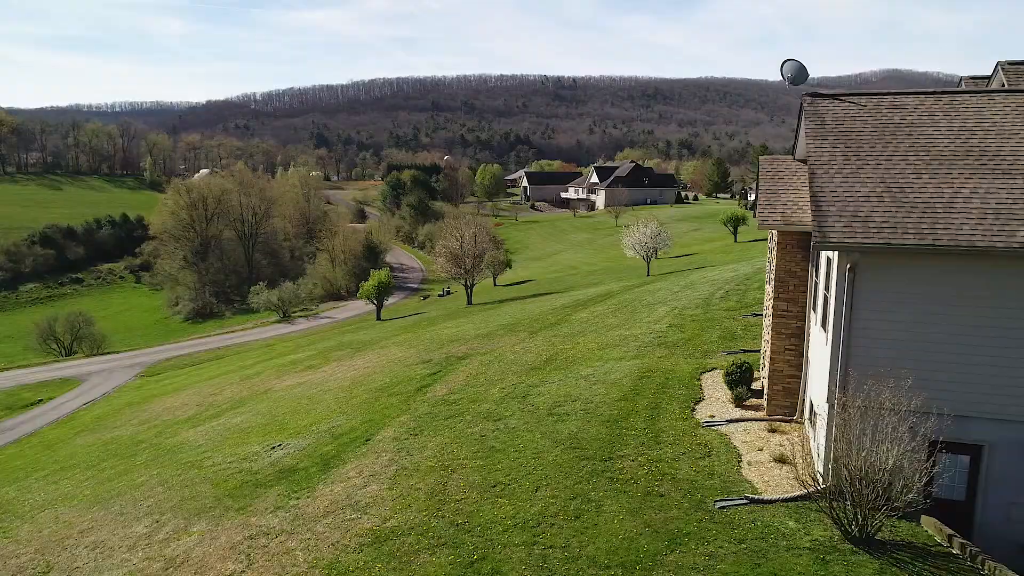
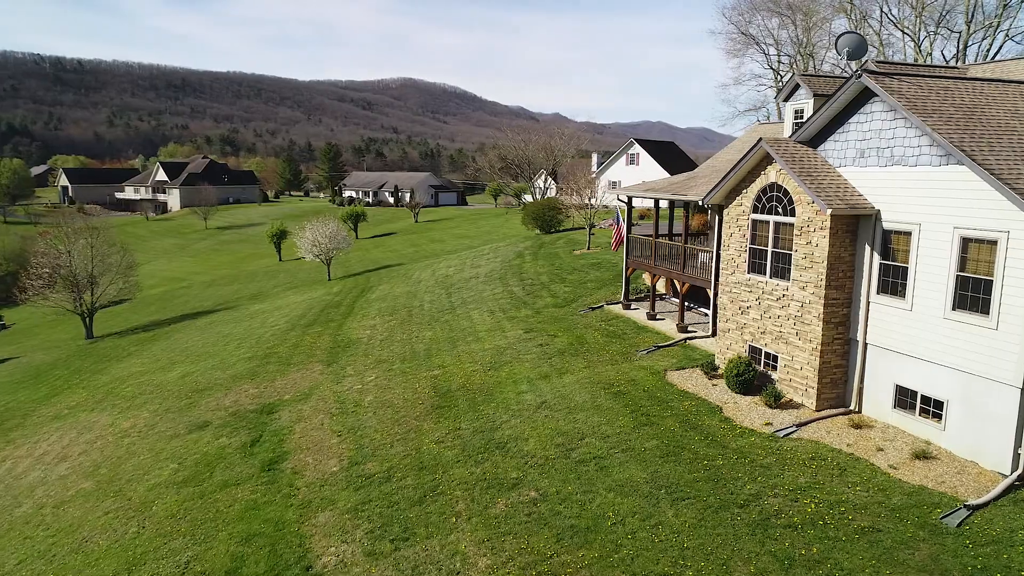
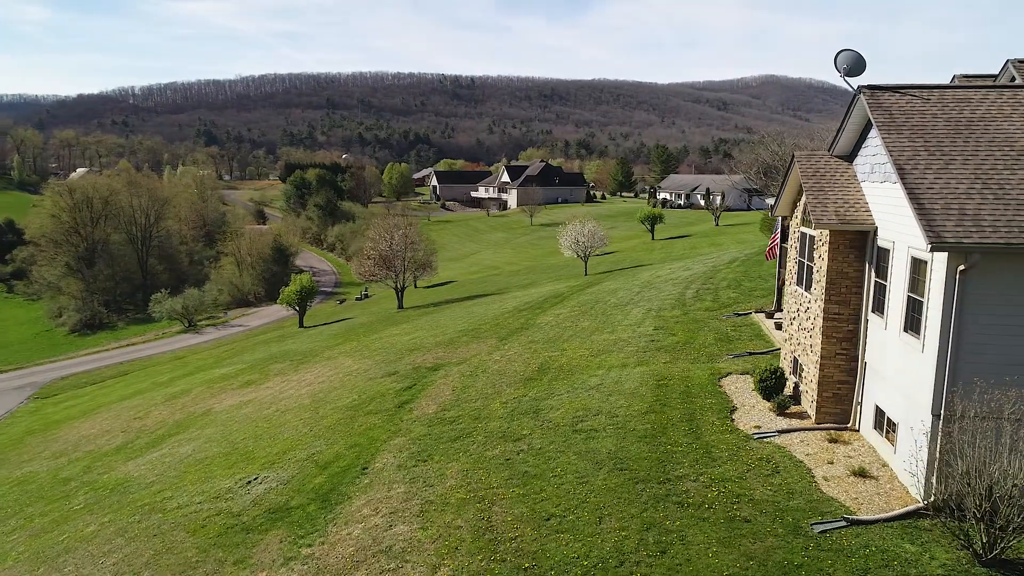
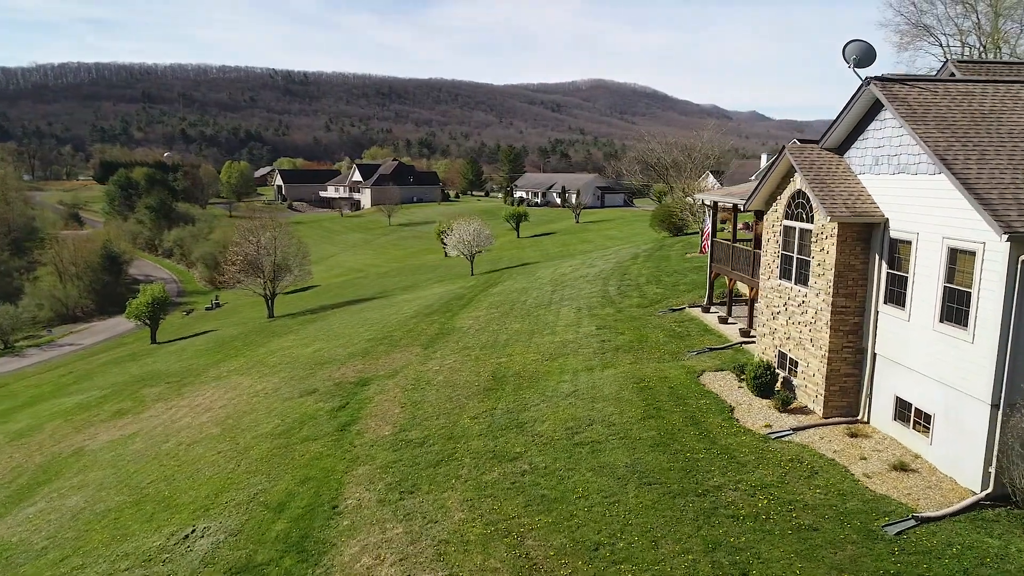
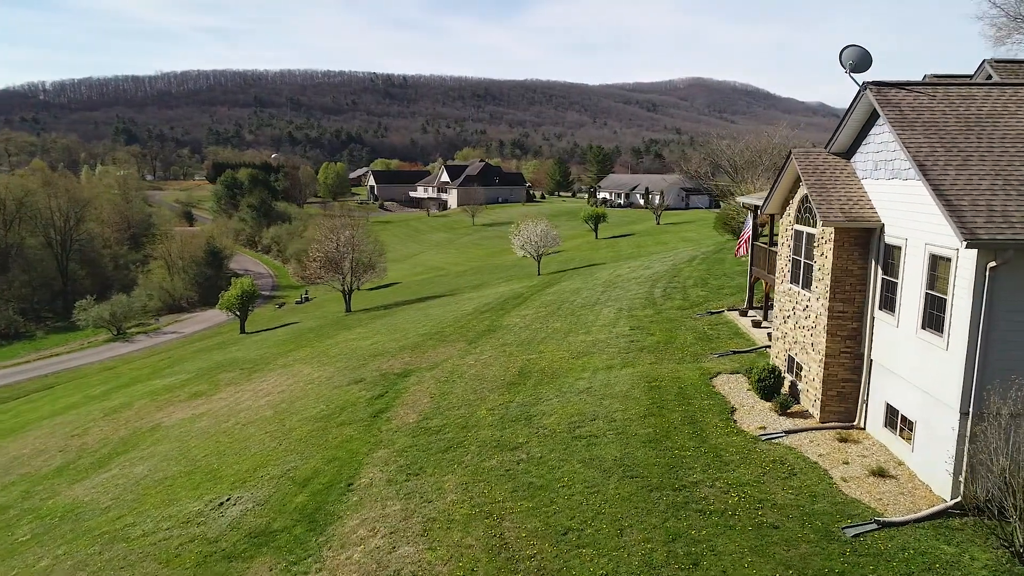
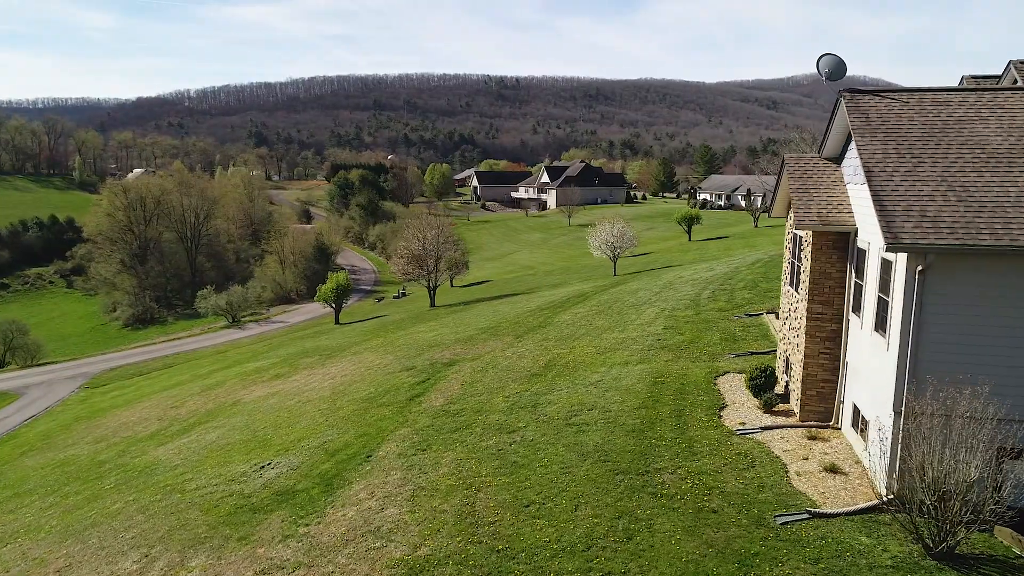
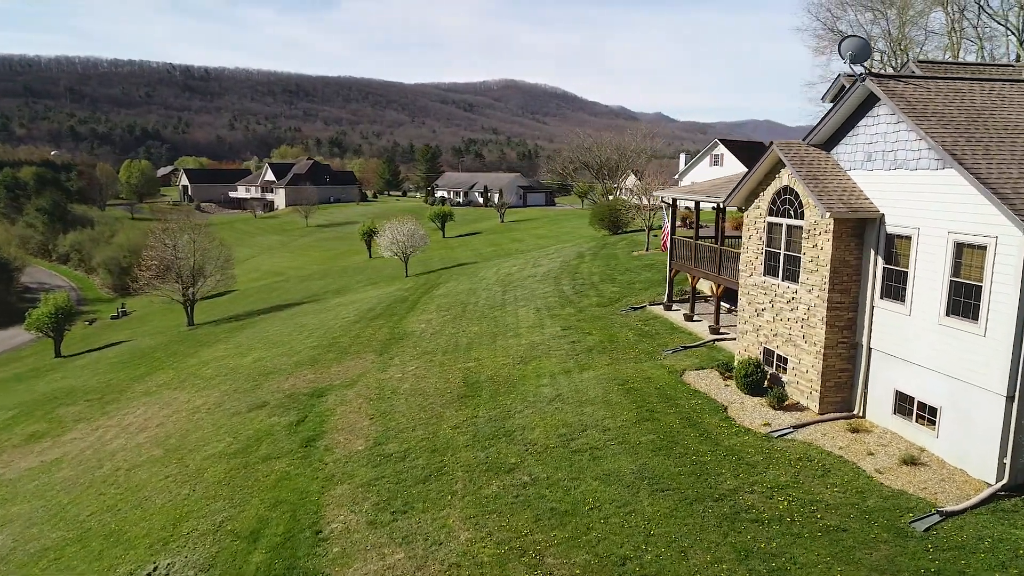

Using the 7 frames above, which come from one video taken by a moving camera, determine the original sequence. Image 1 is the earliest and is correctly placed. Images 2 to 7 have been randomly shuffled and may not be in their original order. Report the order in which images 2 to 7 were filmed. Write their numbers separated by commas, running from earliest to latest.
6, 3, 5, 4, 7, 2
